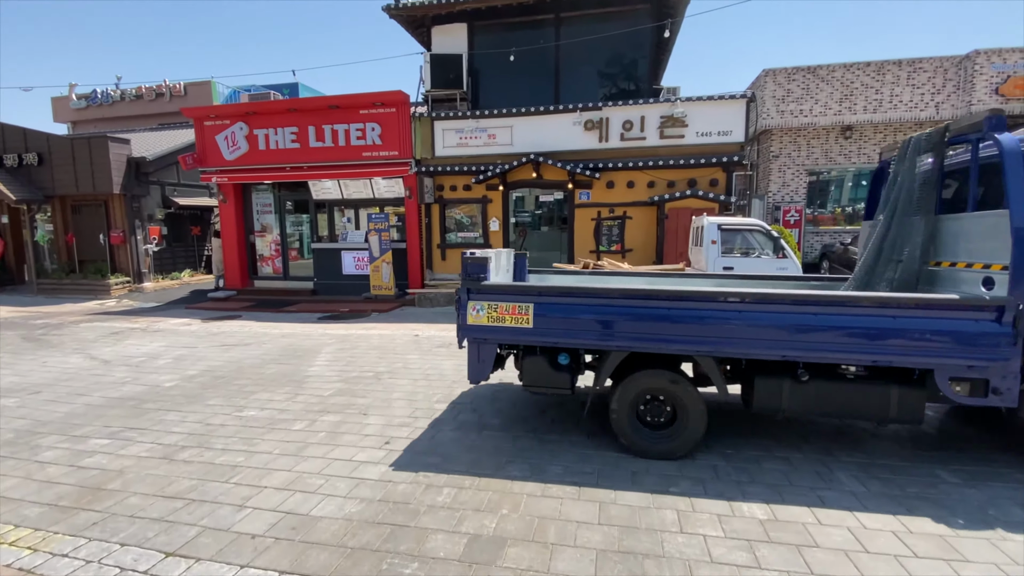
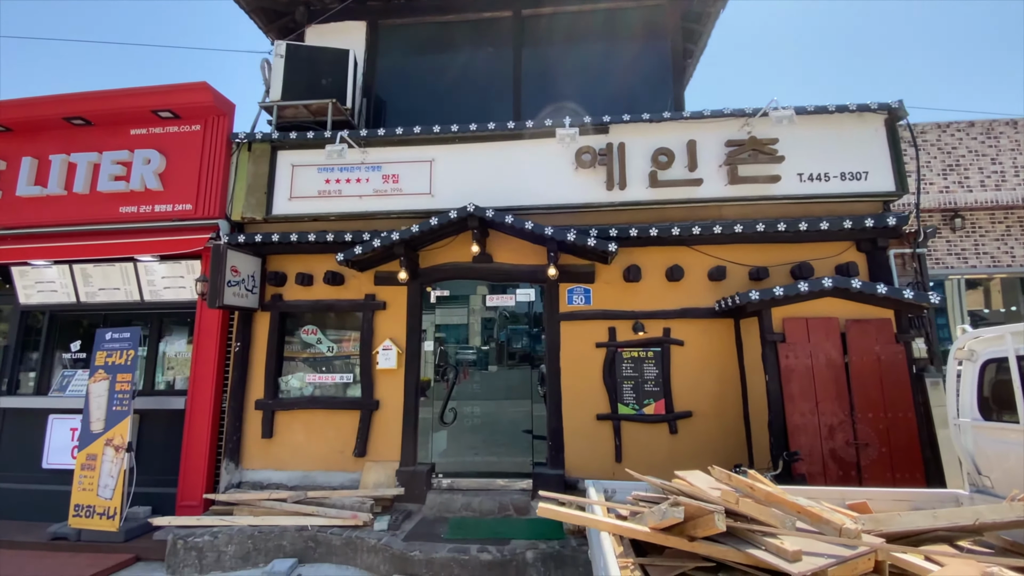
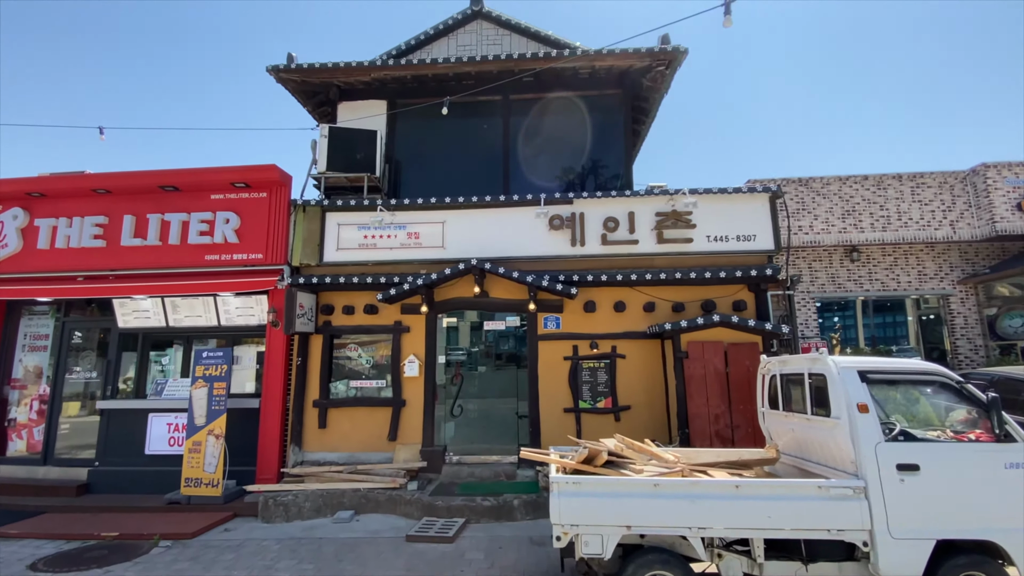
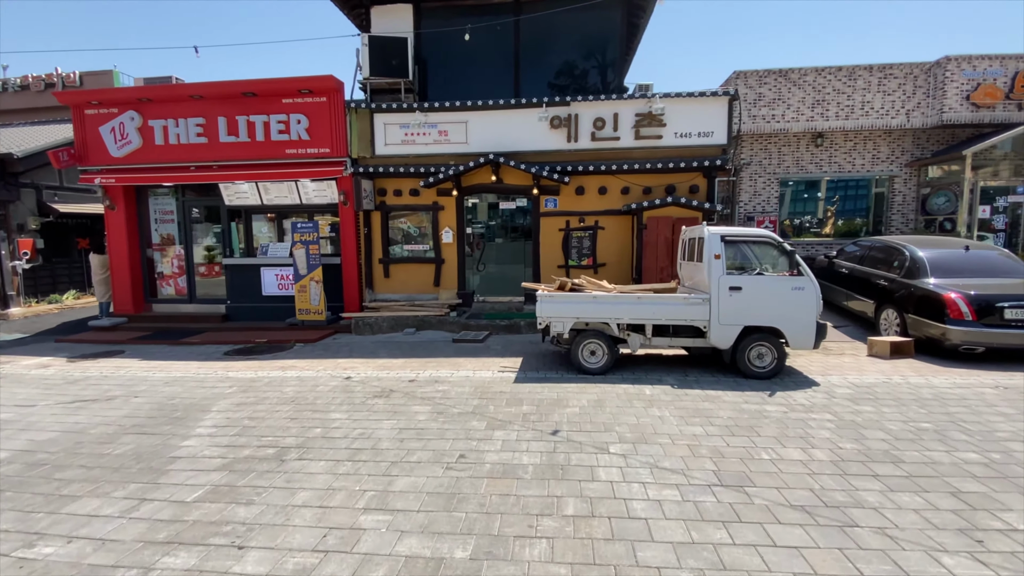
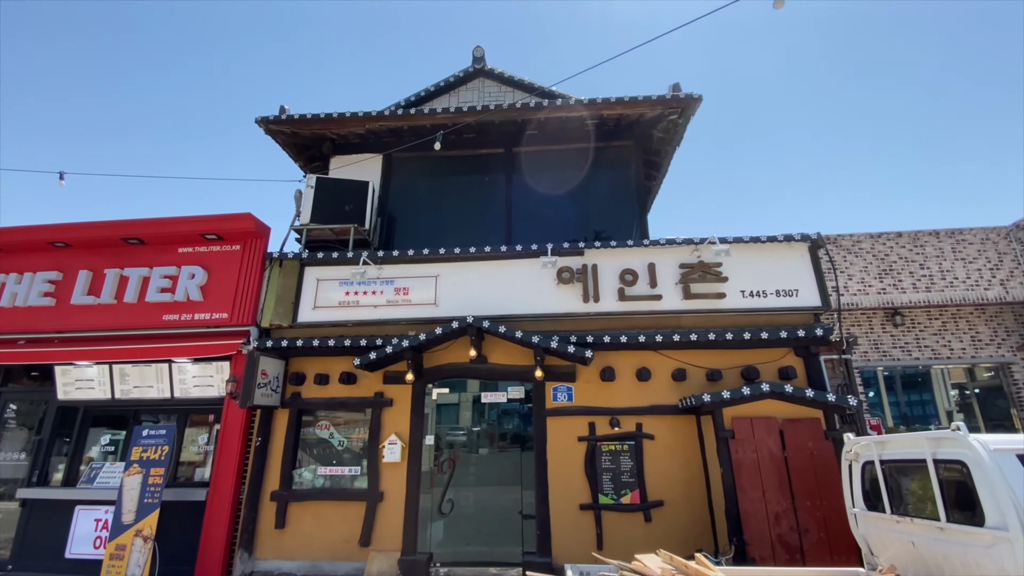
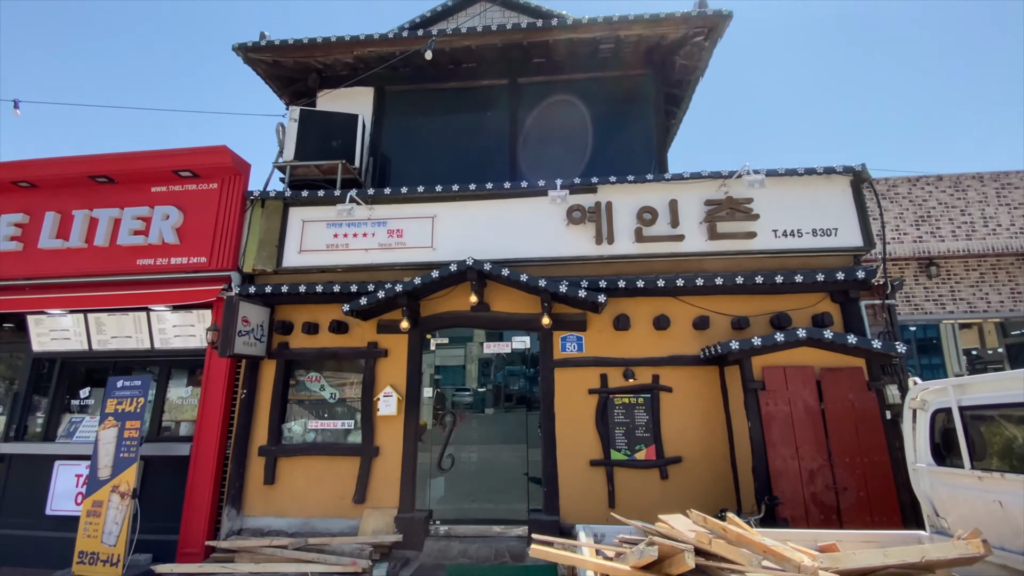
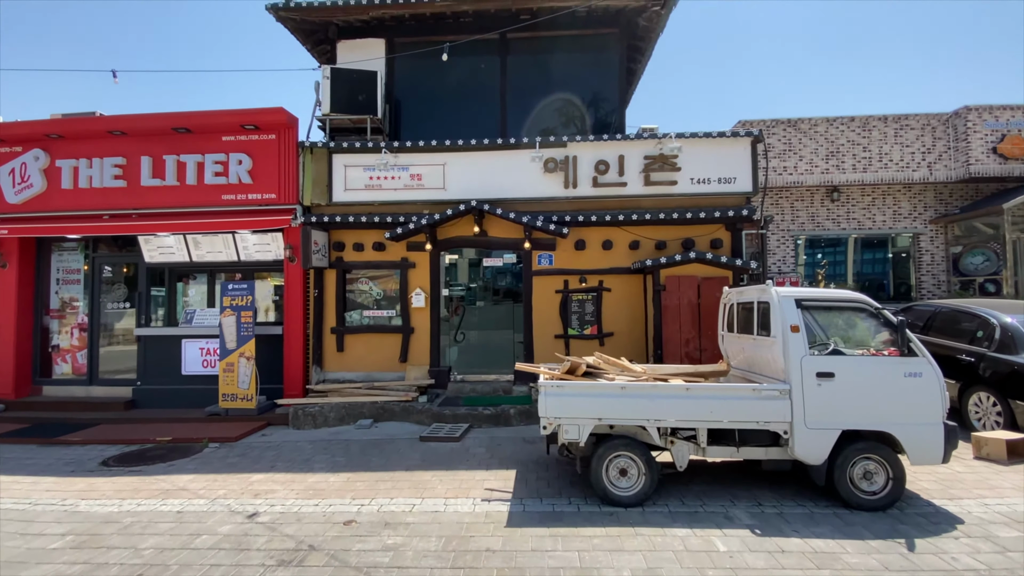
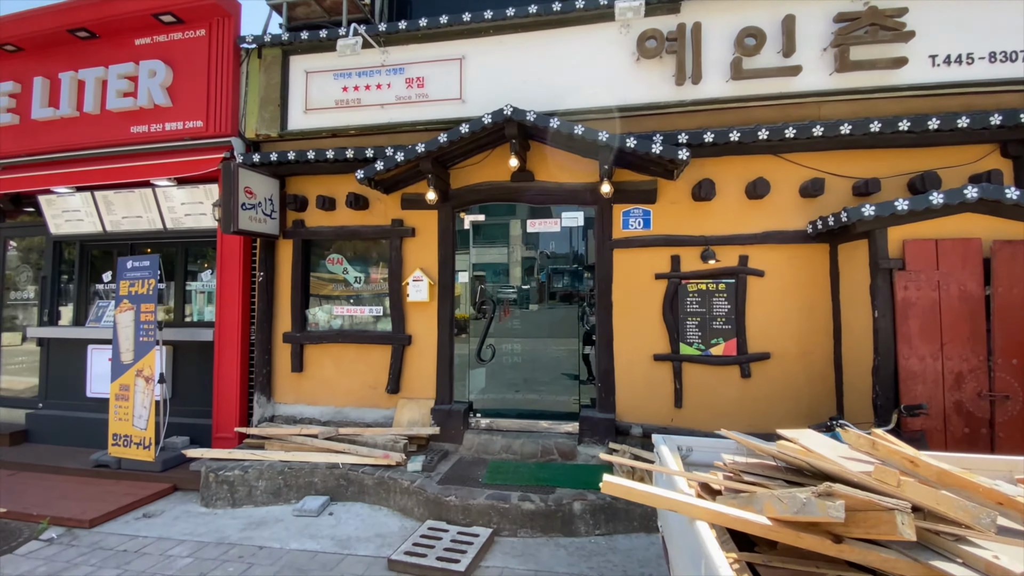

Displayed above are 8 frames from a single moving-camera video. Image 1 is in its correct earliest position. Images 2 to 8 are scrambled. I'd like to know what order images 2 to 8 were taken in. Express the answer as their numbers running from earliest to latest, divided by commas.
4, 7, 3, 5, 6, 2, 8
